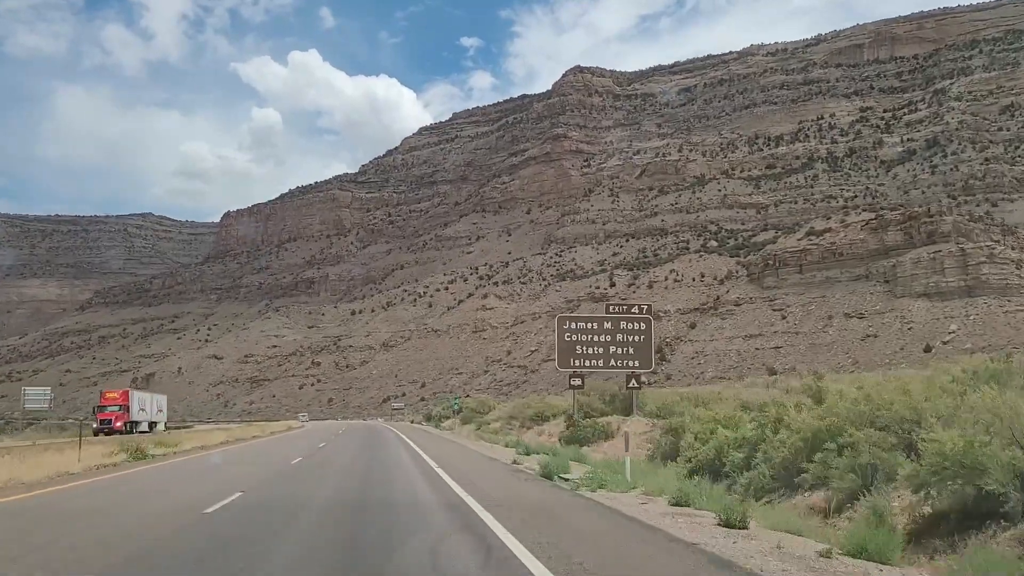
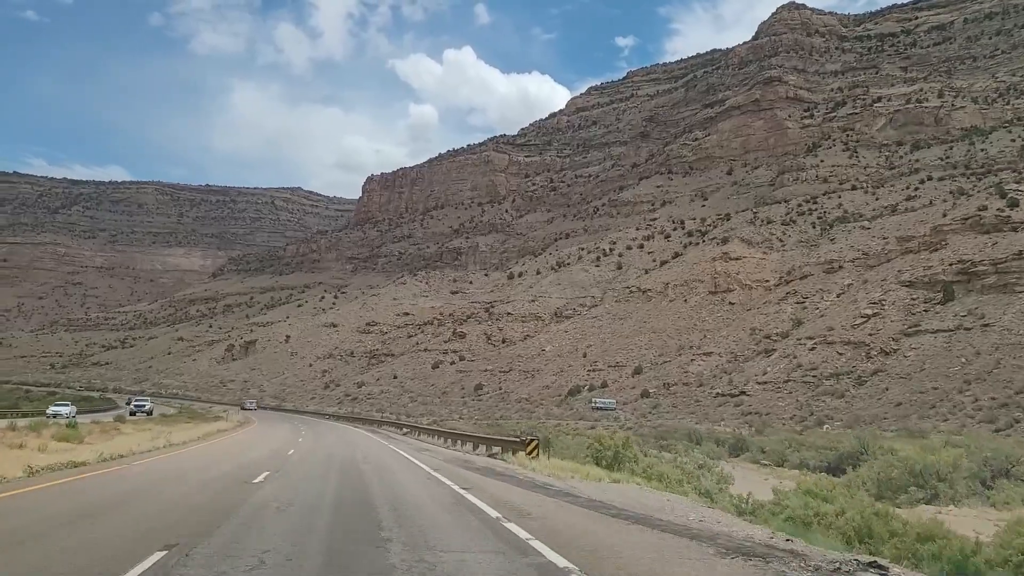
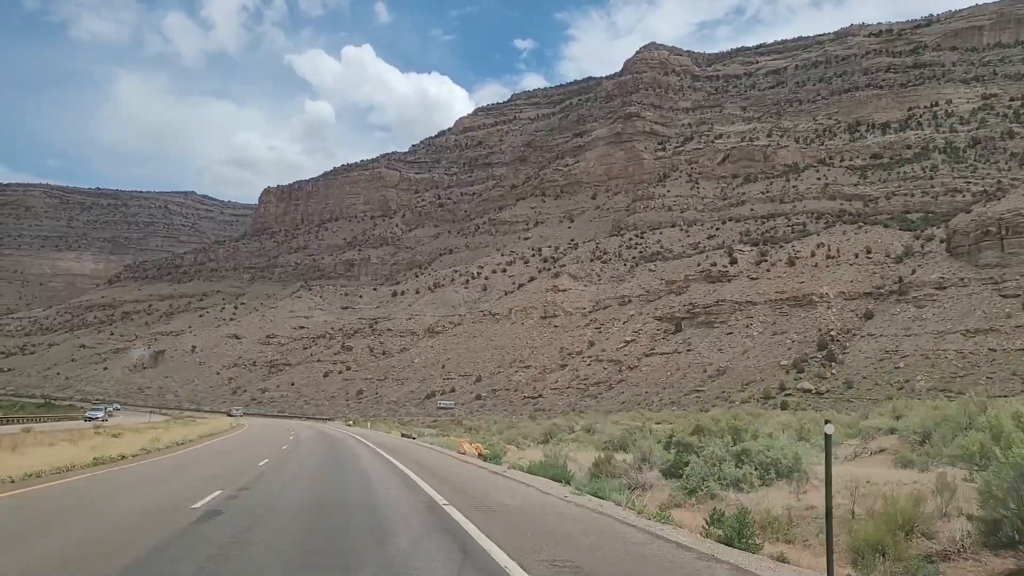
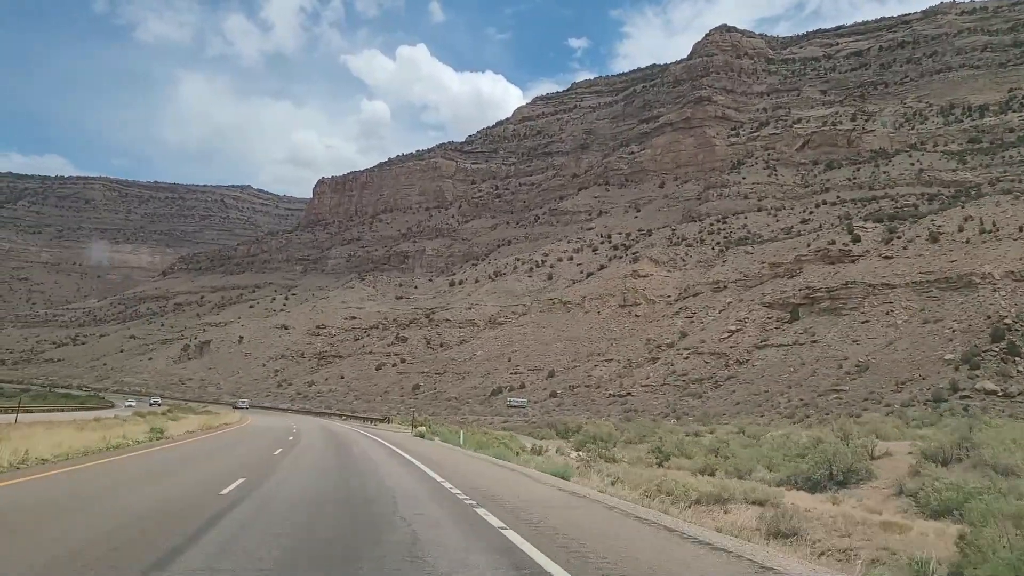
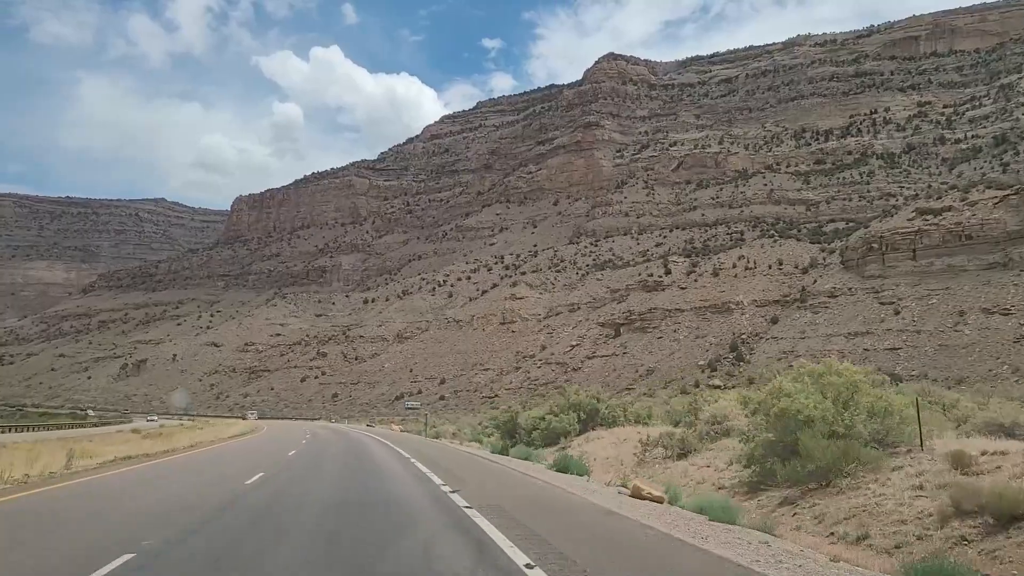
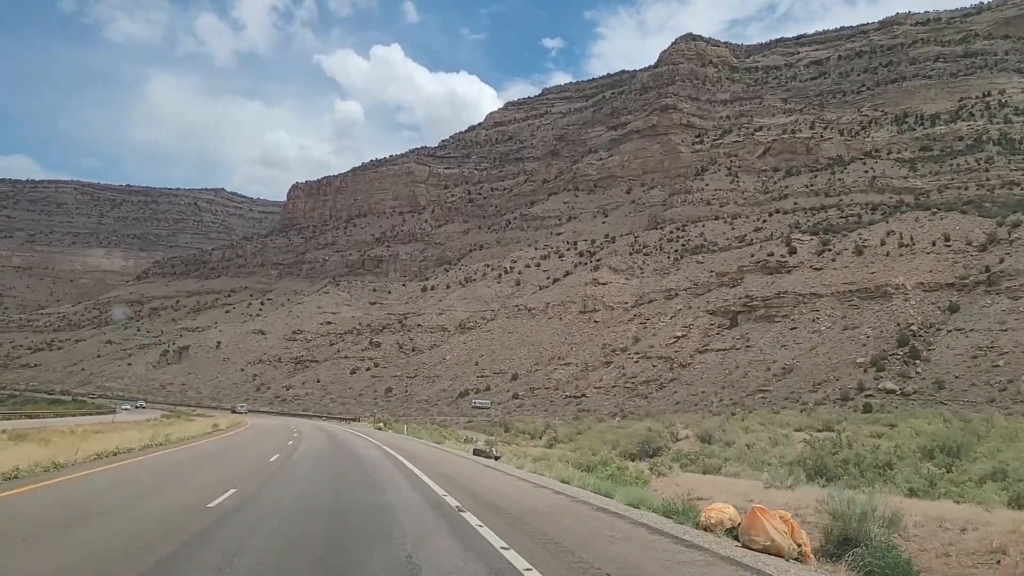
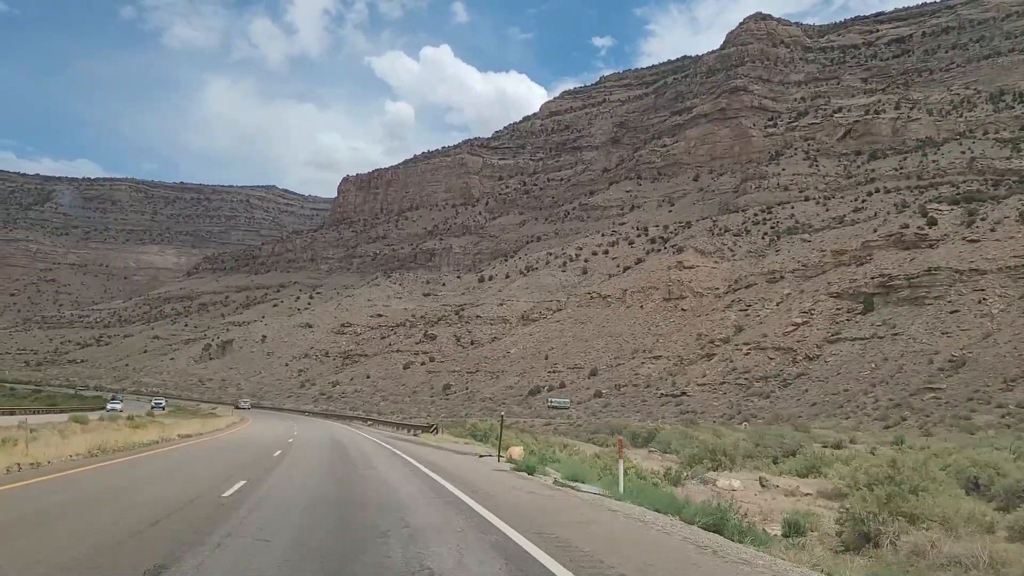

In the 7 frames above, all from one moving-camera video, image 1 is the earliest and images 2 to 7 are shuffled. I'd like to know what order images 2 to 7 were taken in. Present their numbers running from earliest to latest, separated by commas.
5, 3, 6, 4, 7, 2
